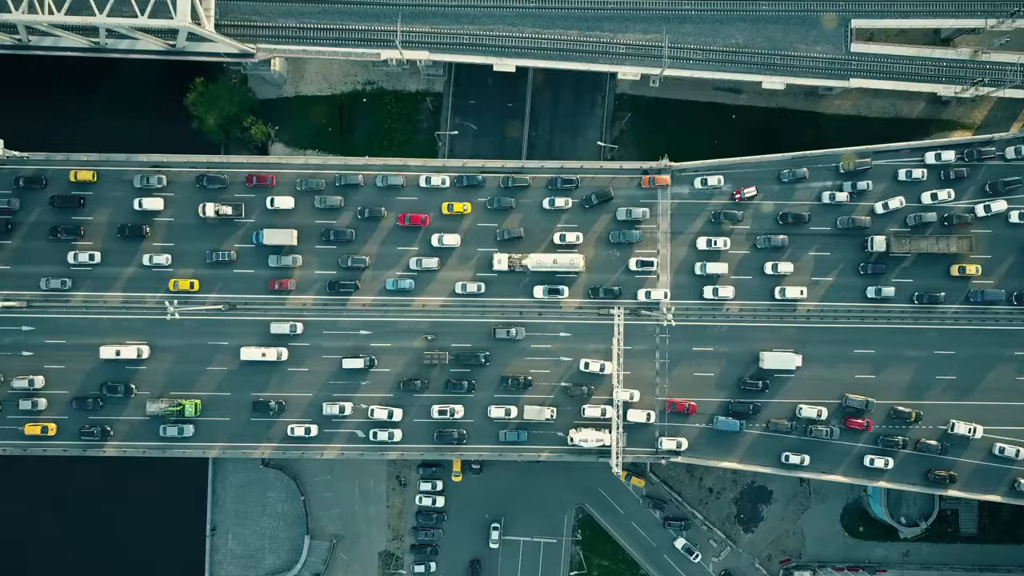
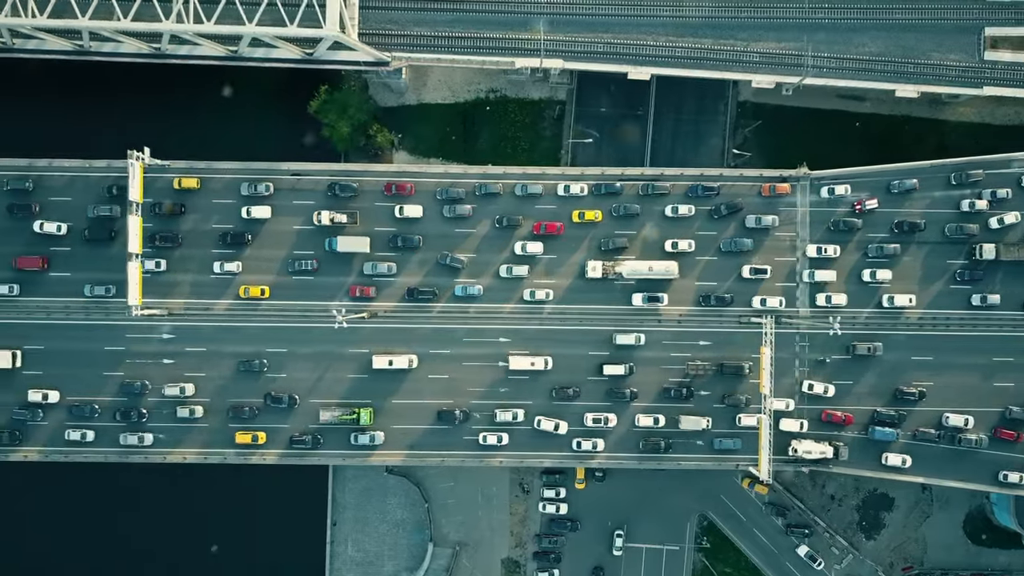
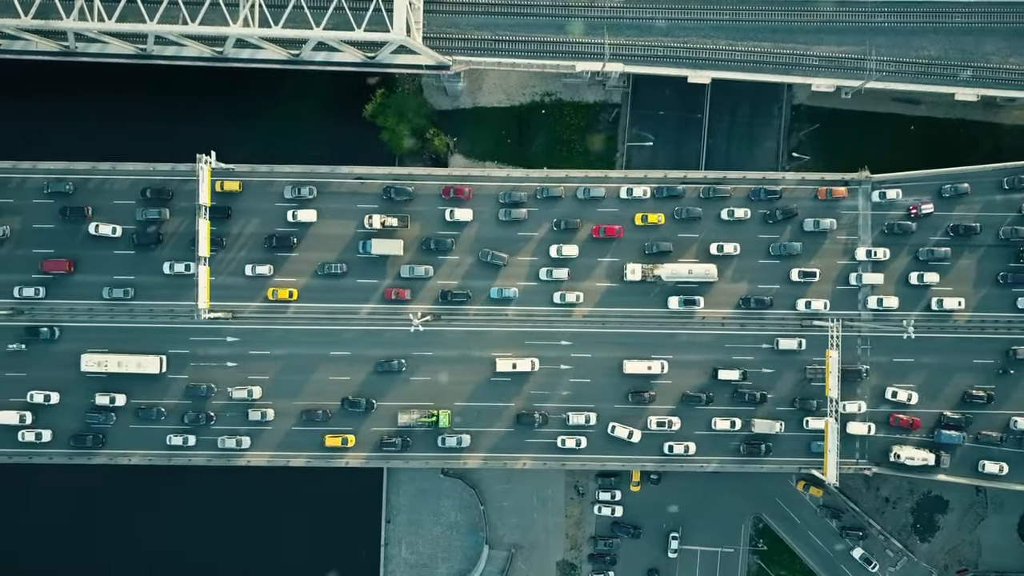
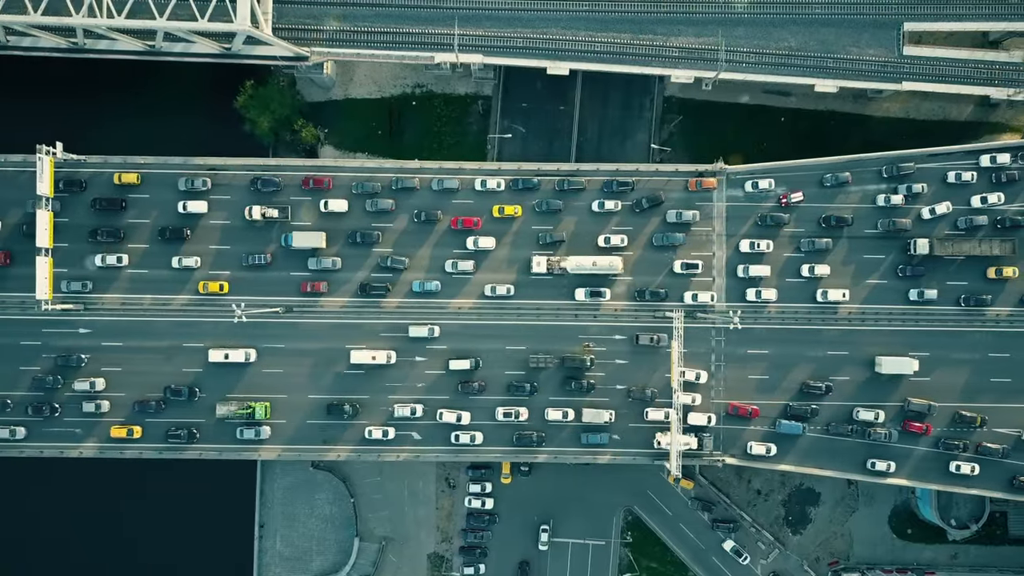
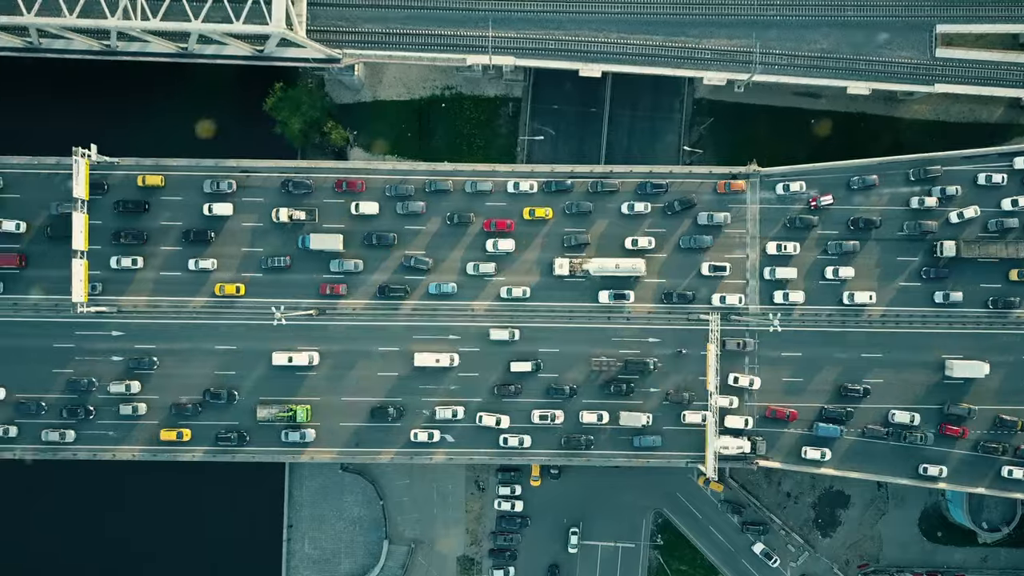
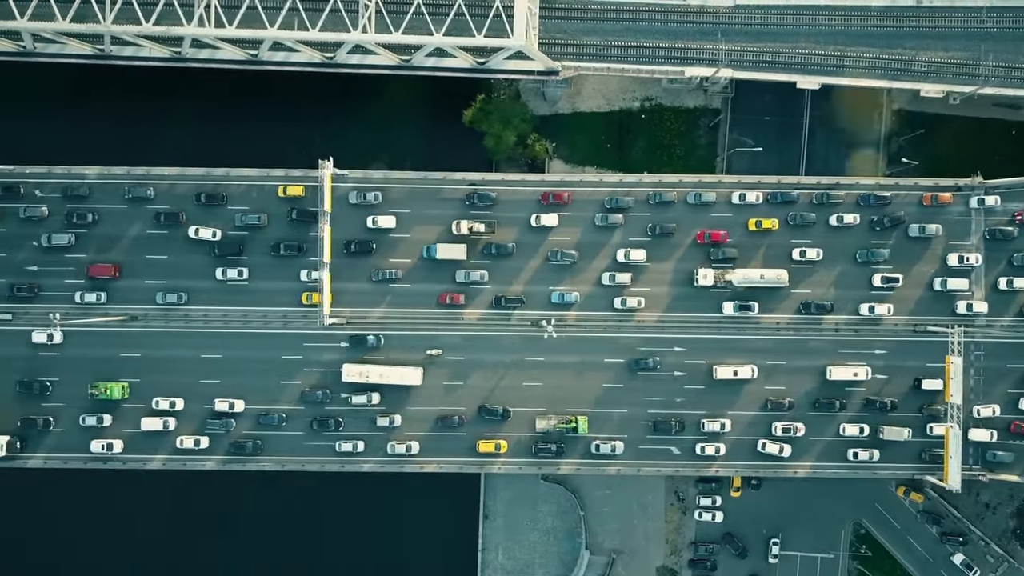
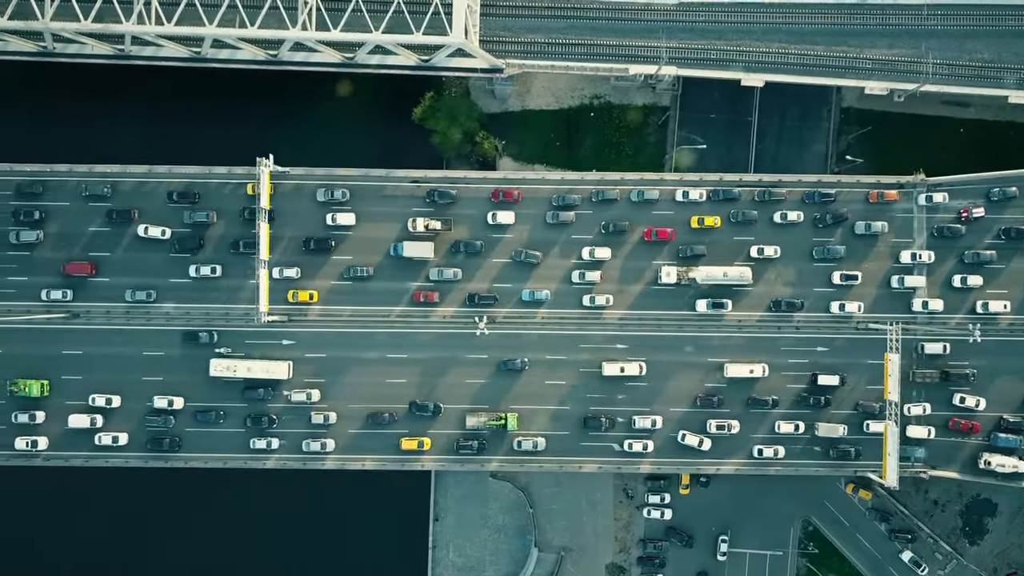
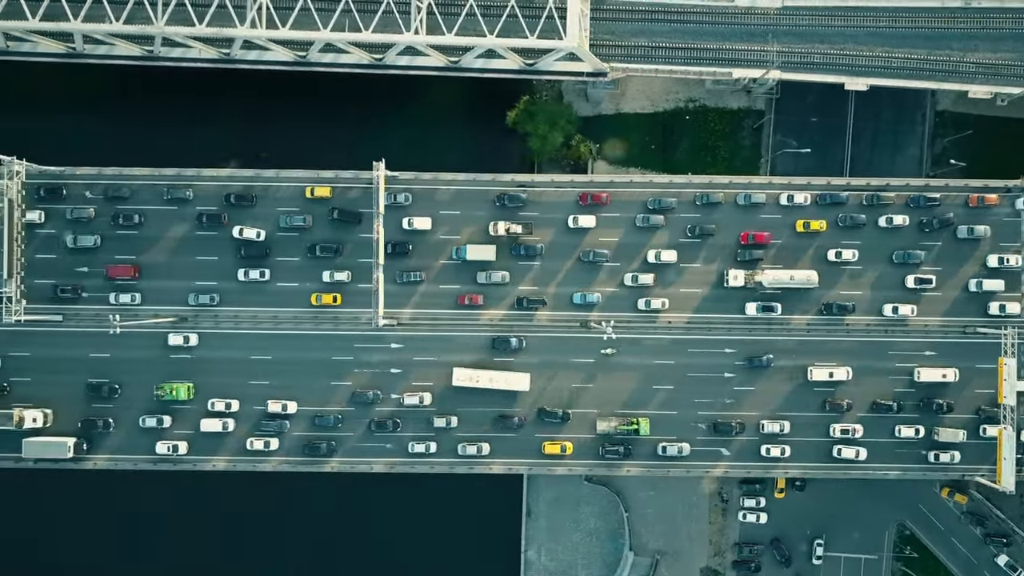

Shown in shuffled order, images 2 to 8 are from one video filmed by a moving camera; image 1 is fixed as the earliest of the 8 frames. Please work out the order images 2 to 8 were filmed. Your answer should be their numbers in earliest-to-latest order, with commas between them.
4, 5, 2, 3, 7, 6, 8
